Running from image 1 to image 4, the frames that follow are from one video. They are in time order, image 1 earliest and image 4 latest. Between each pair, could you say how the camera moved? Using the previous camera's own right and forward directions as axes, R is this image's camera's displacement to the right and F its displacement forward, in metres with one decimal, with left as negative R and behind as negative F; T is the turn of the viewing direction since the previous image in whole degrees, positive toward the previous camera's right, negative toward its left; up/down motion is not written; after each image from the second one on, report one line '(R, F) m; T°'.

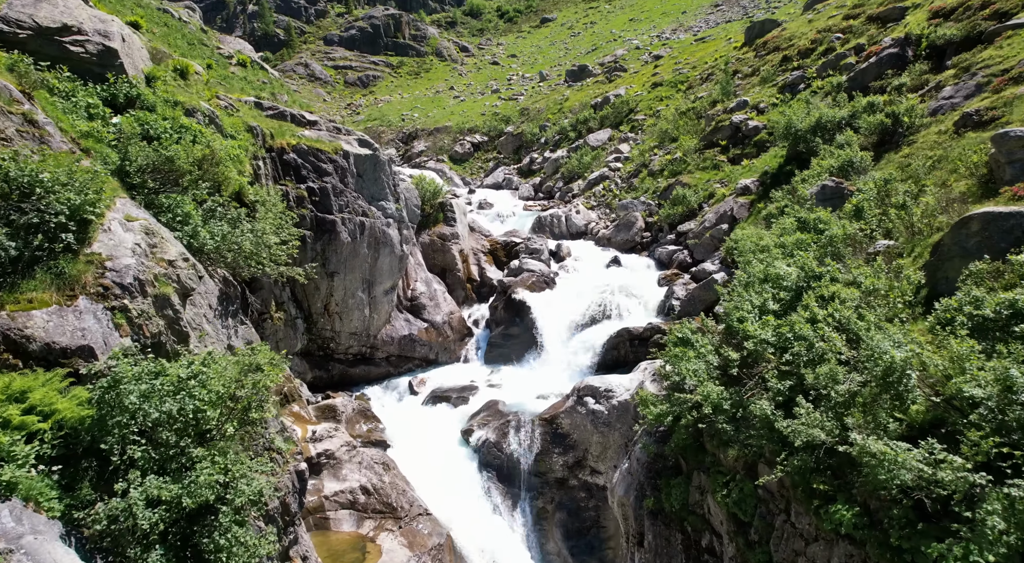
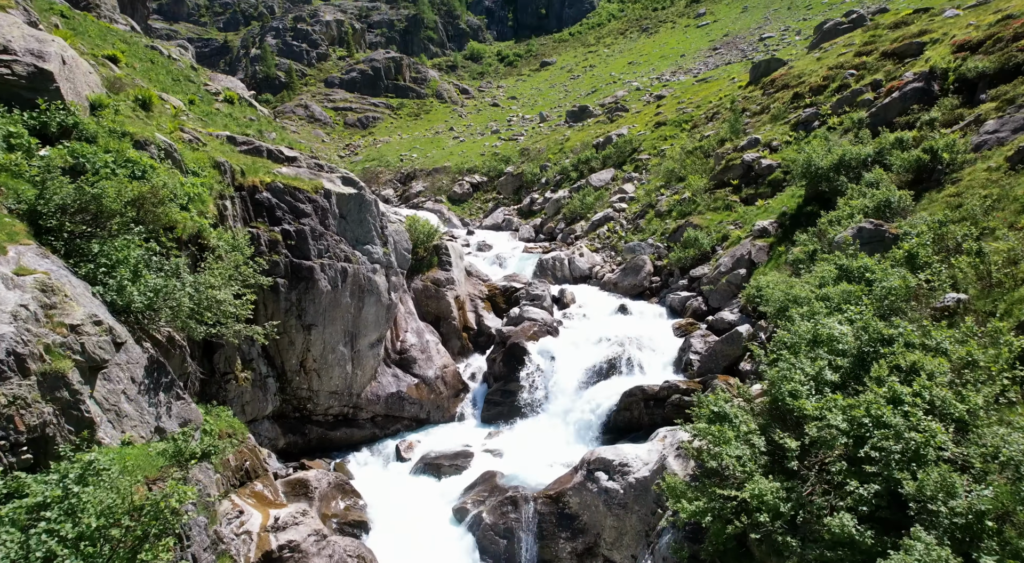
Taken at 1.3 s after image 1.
(0.0, +3.5) m; 0°
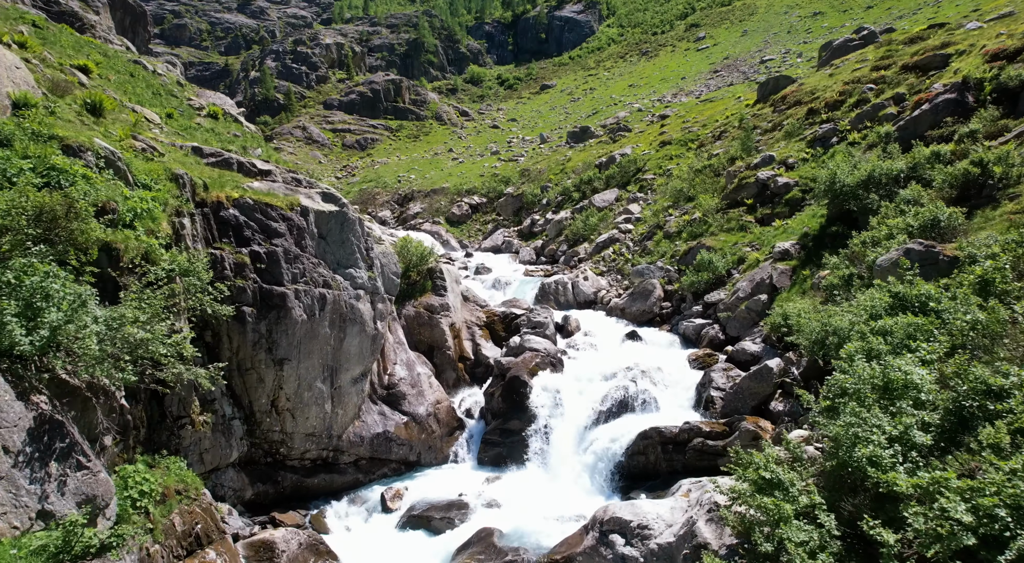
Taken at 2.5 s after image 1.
(0.0, +3.4) m; 0°
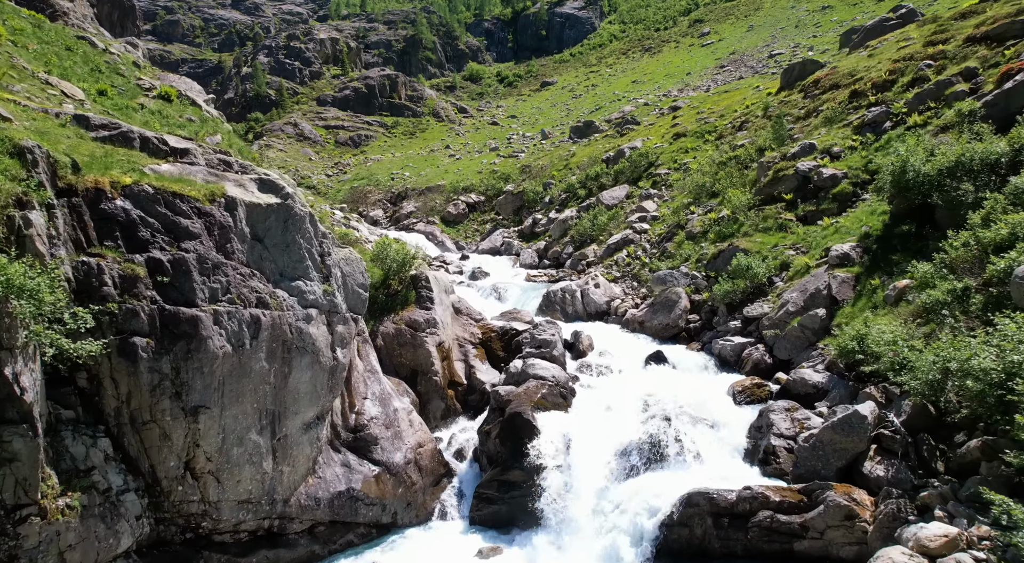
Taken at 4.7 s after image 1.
(0.0, +7.1) m; 0°
